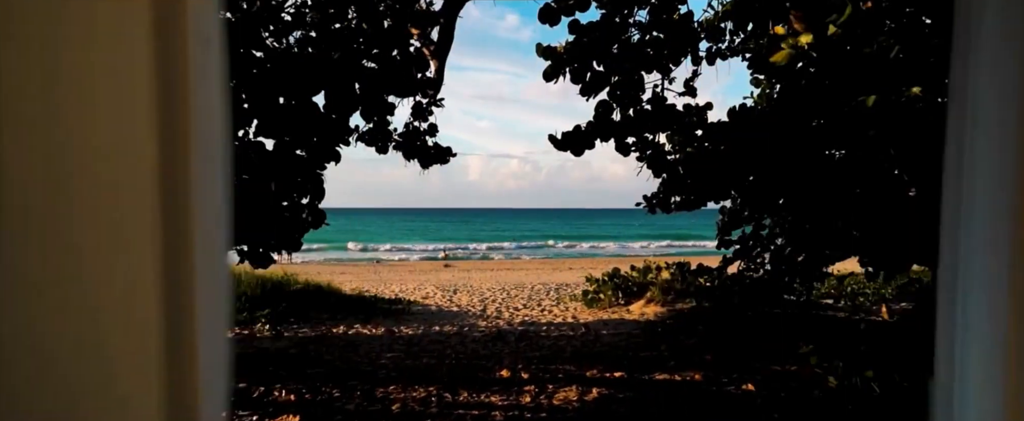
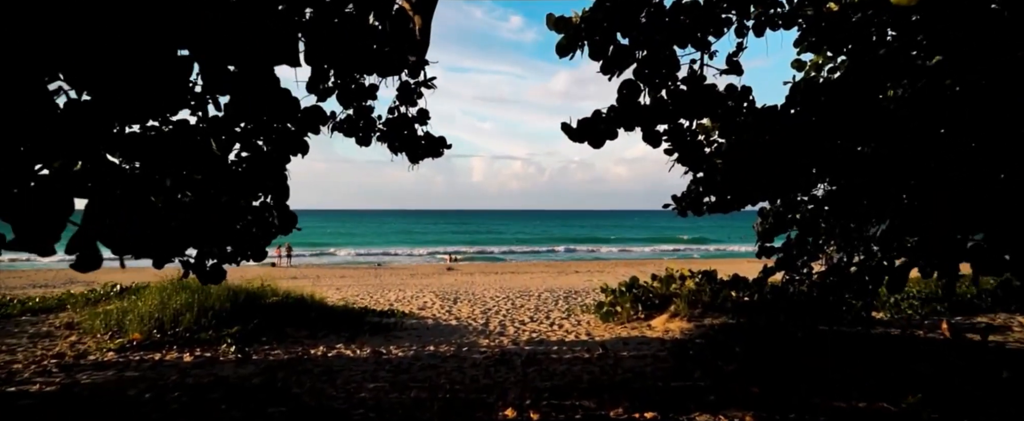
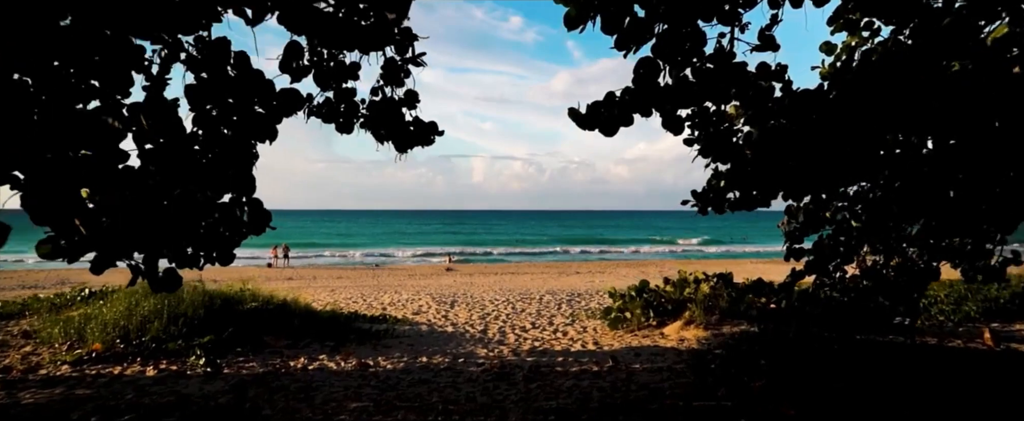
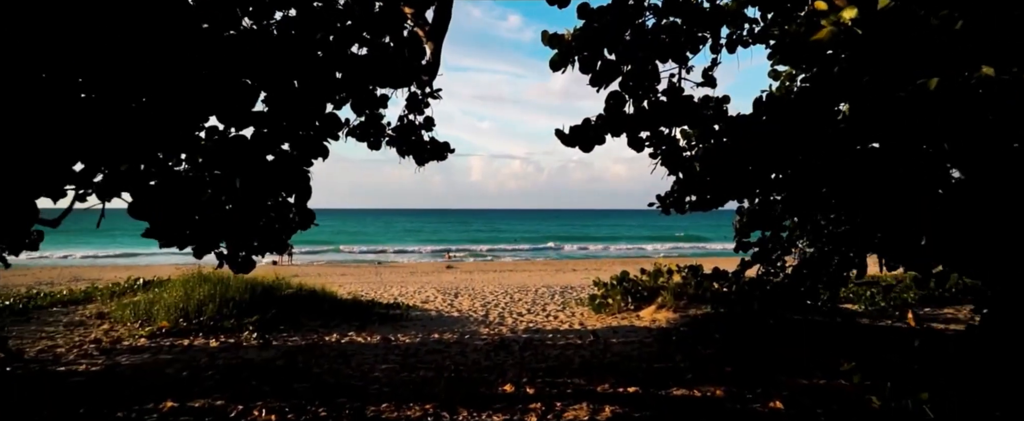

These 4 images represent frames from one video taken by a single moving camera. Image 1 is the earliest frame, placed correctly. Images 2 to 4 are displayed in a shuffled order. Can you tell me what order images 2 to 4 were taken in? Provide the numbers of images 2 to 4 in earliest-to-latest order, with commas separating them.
4, 2, 3
